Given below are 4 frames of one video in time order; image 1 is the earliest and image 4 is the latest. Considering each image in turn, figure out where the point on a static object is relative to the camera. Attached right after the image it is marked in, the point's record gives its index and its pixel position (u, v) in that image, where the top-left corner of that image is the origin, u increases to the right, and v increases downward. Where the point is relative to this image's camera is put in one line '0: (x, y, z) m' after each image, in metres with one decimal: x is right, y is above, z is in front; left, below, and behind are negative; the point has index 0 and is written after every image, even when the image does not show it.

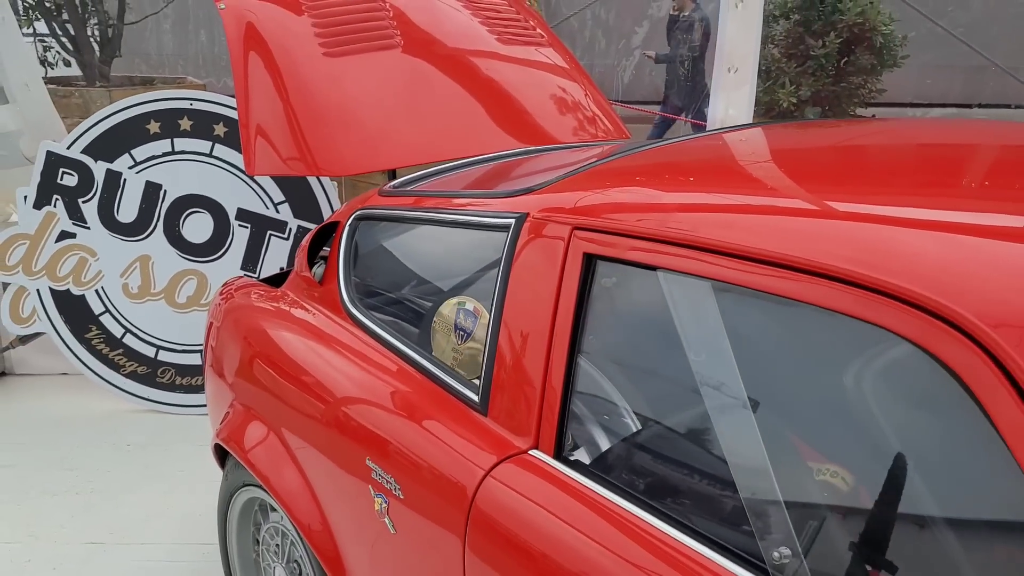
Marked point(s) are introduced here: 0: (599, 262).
0: (+0.1, +0.1, +1.5) m
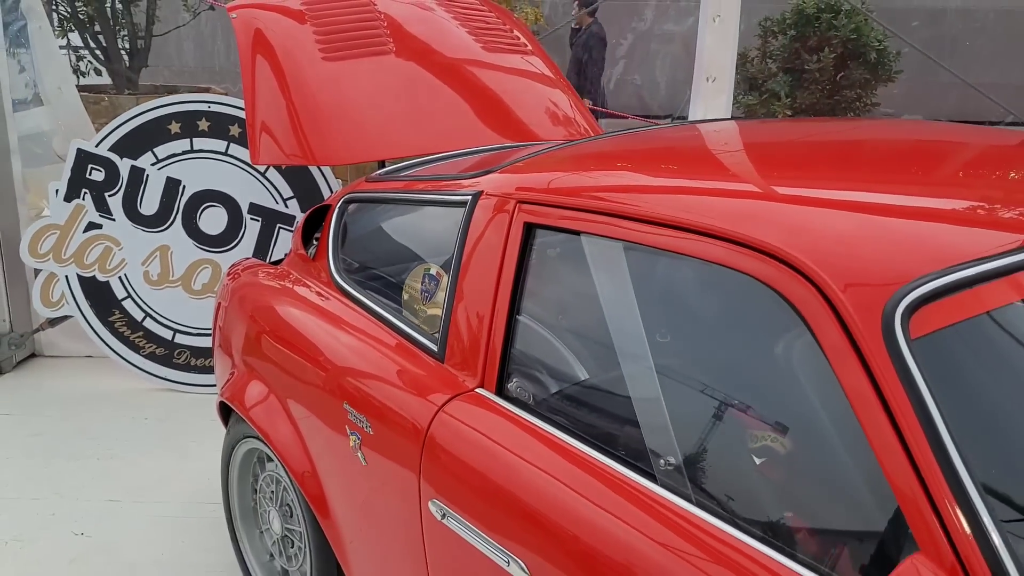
0: (0.0, +0.1, +1.7) m
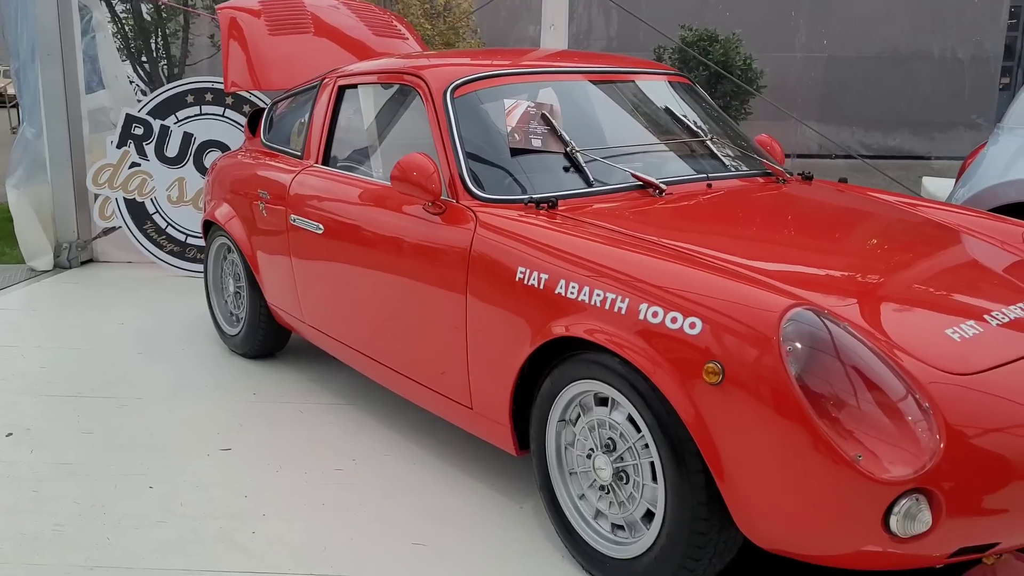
0: (-0.6, +0.7, +3.4) m
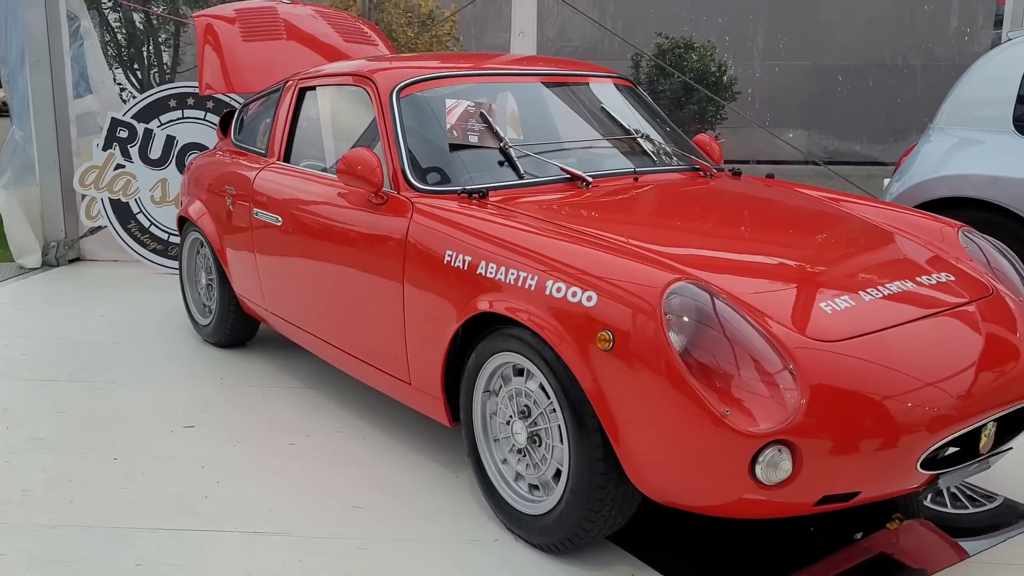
0: (-0.8, +0.7, +3.6) m
